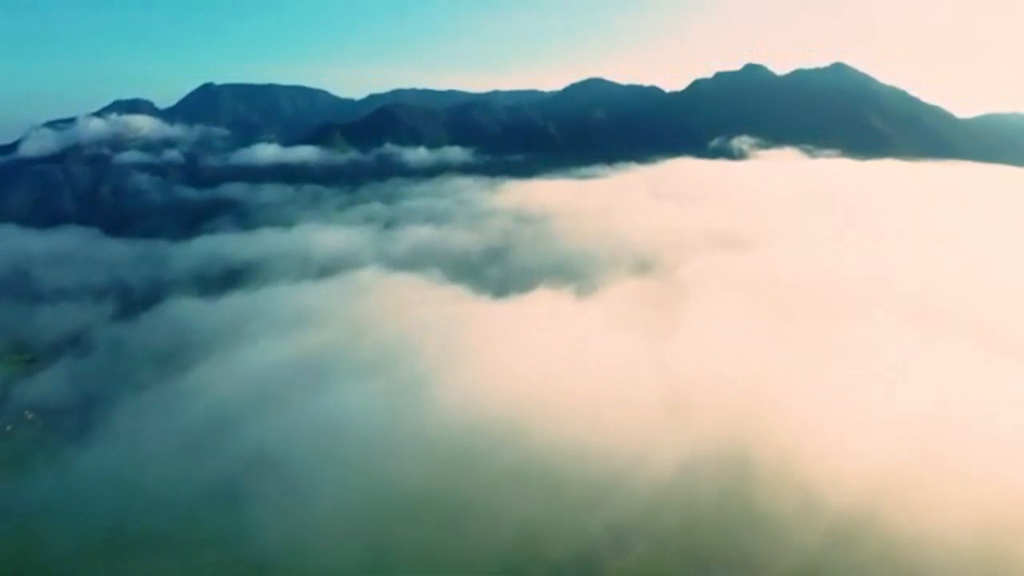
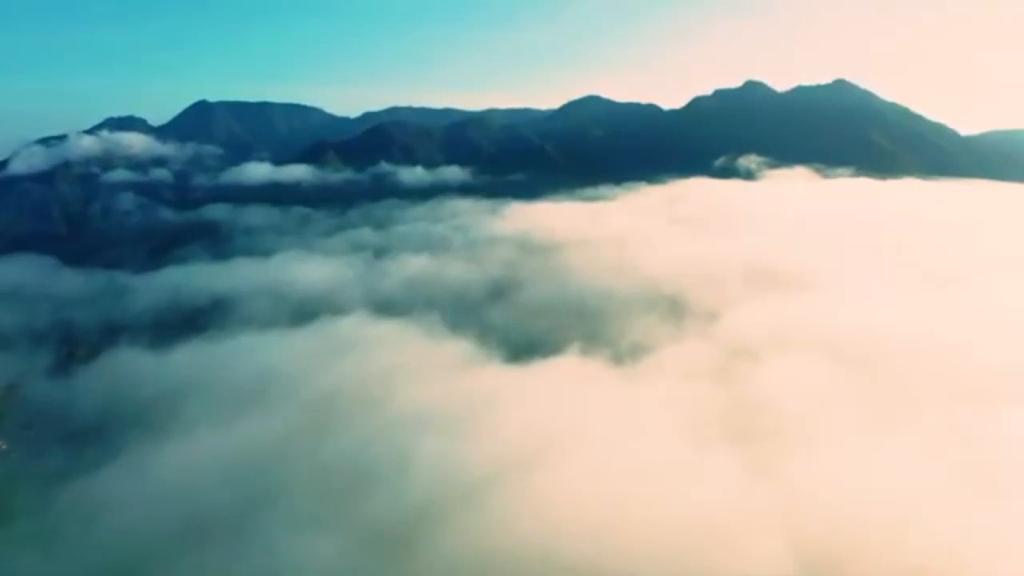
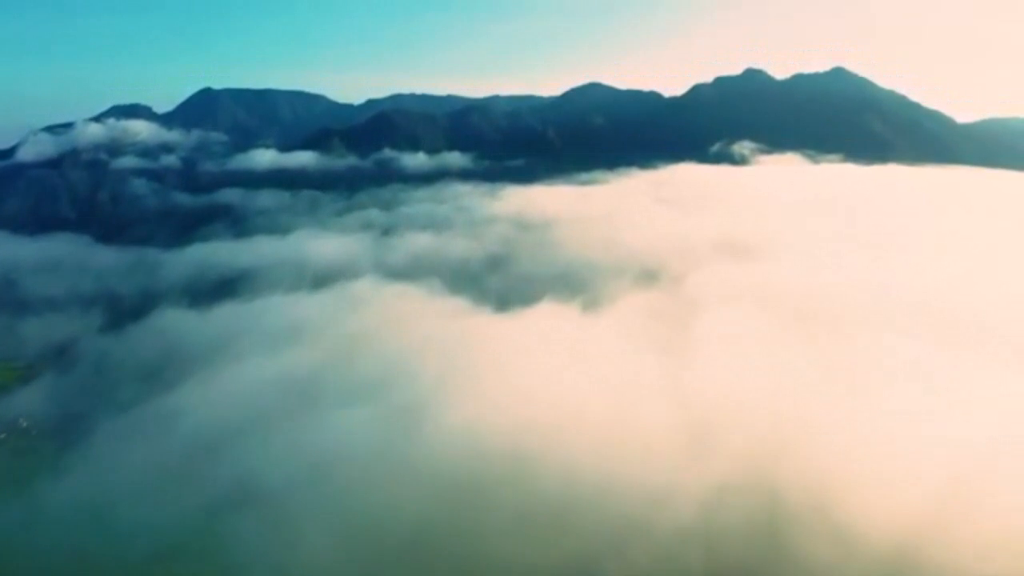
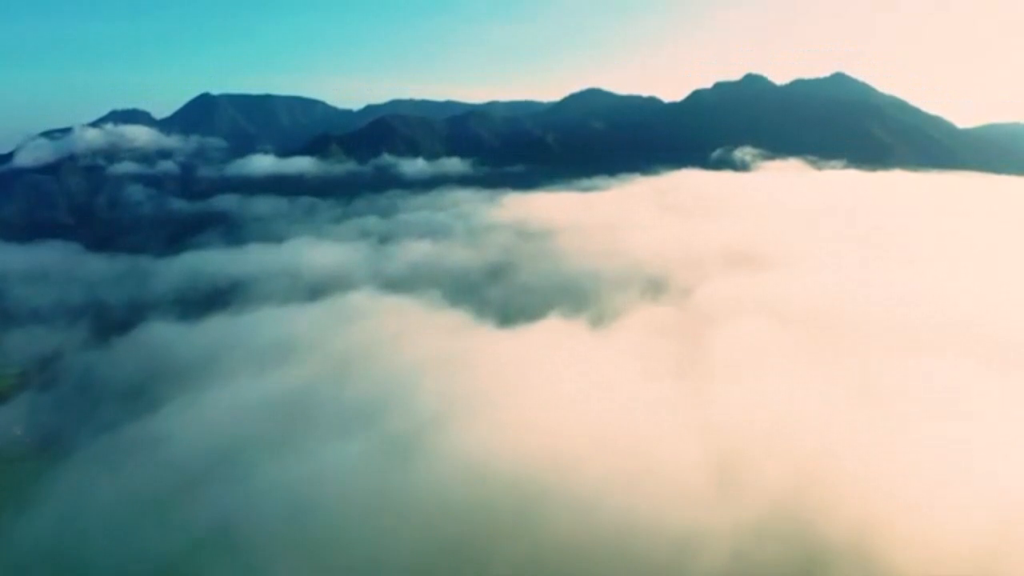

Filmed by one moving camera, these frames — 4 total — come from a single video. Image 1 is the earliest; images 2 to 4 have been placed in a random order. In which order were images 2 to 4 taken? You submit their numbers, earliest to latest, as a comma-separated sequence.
3, 4, 2
